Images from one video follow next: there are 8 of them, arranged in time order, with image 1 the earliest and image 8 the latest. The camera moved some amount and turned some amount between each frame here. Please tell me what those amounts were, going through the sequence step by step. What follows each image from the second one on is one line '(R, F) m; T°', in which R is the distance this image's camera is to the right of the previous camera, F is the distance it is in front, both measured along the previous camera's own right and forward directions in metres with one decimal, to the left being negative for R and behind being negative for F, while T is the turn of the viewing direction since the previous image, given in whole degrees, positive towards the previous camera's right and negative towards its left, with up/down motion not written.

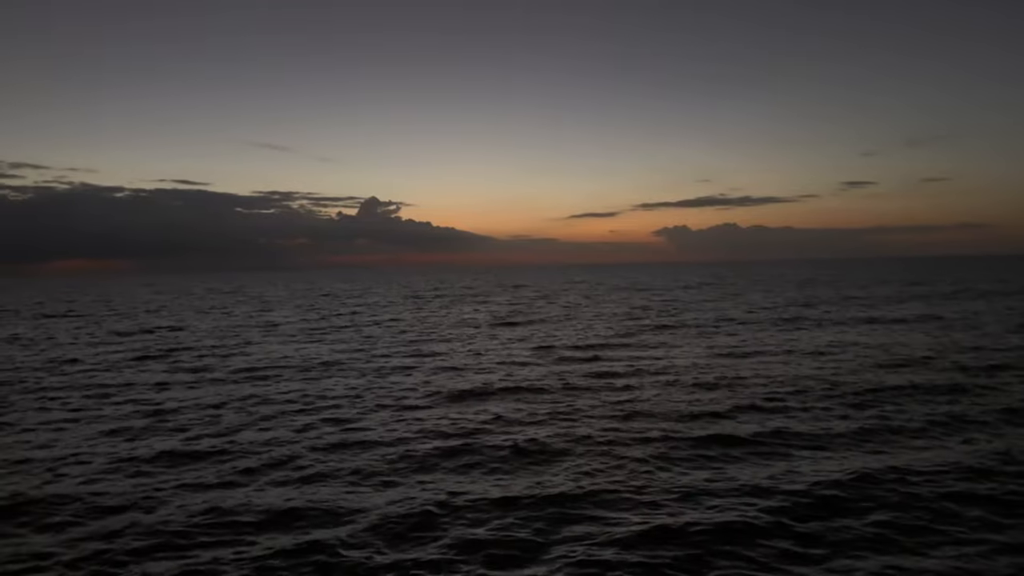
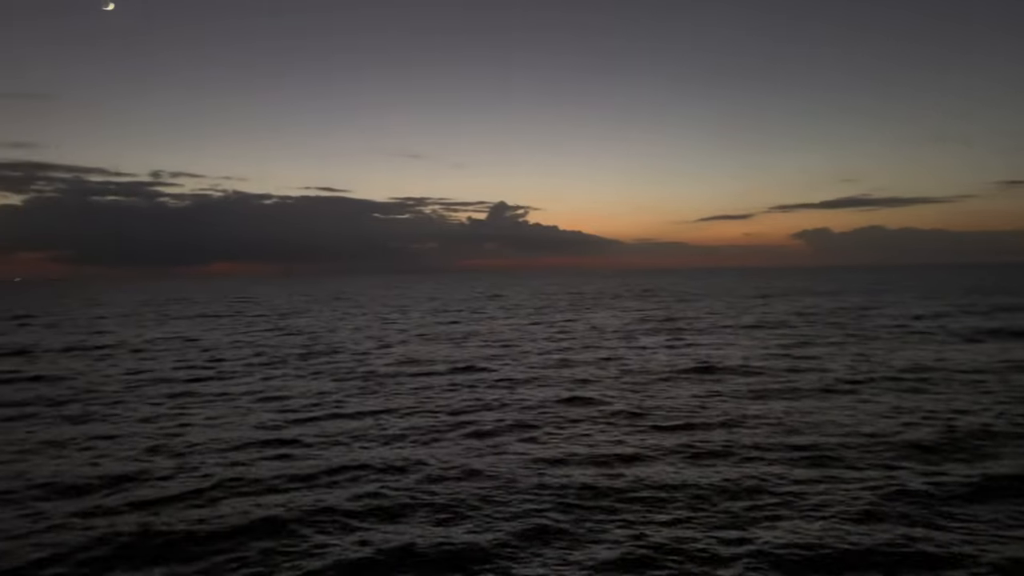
(-0.2, +0.5) m; -9°
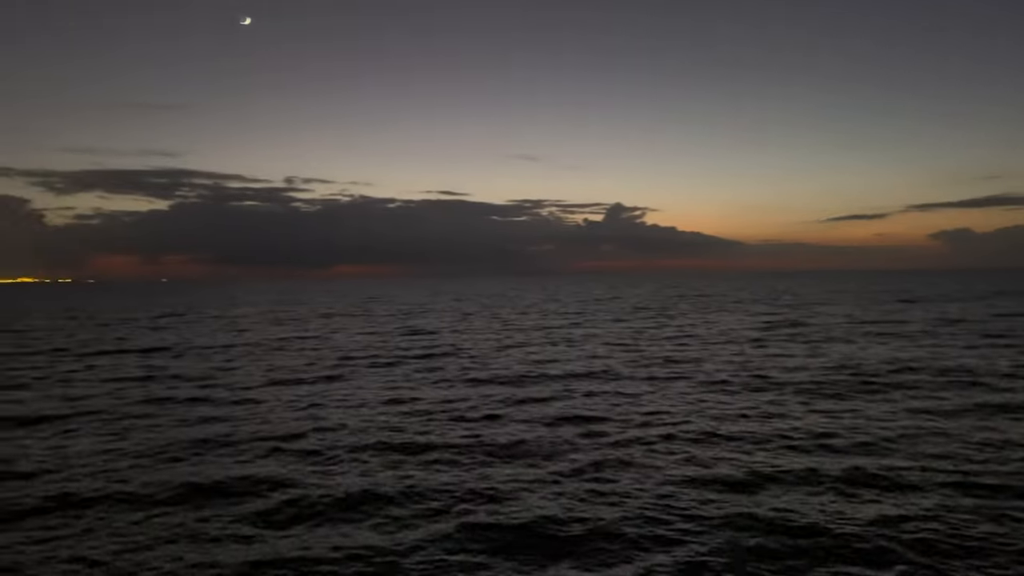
(-0.2, +0.2) m; -8°
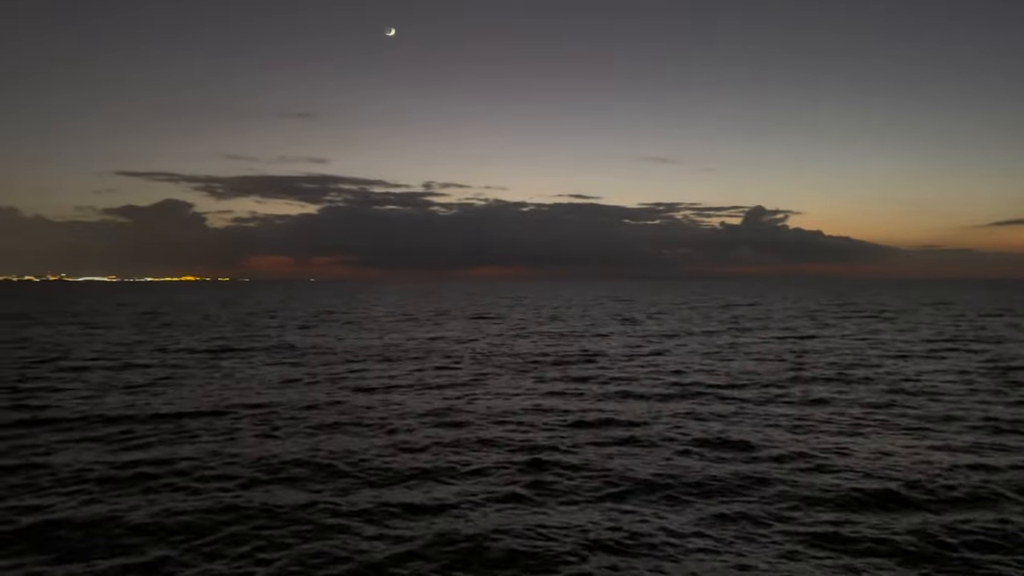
(+0.1, -0.2) m; -9°
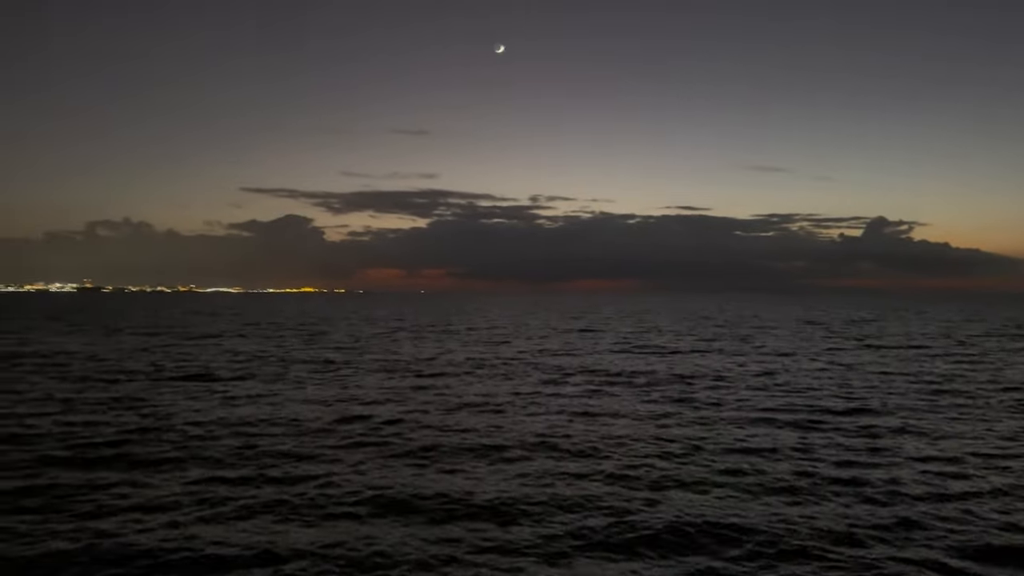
(-0.1, +0.2) m; -8°
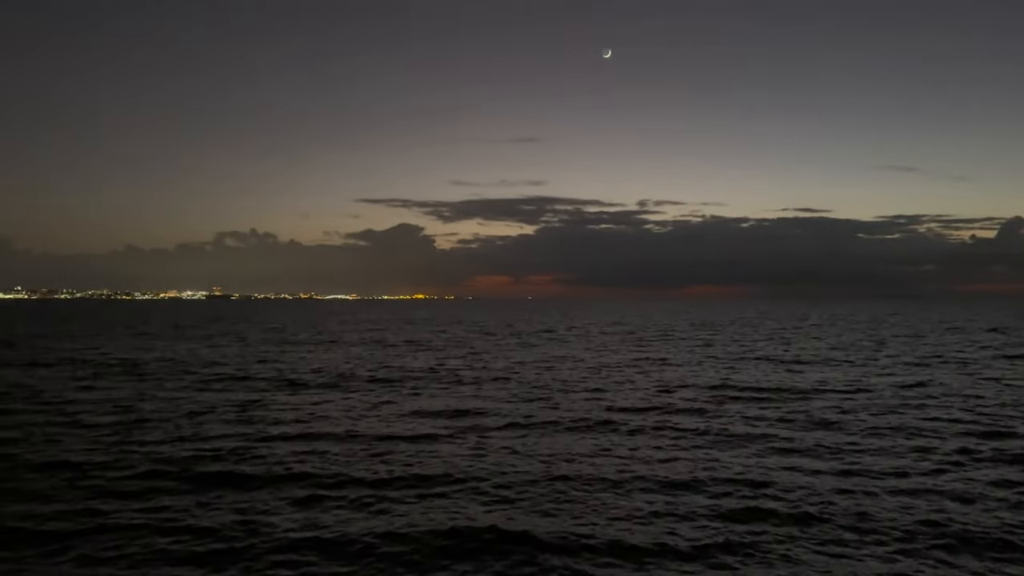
(+0.1, 0.0) m; -8°
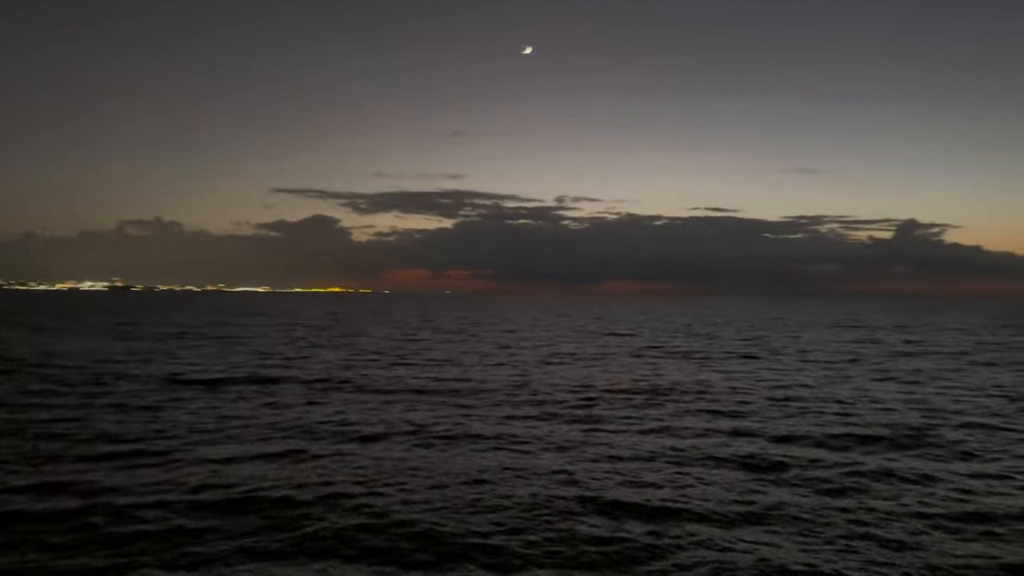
(-0.1, +0.6) m; +6°
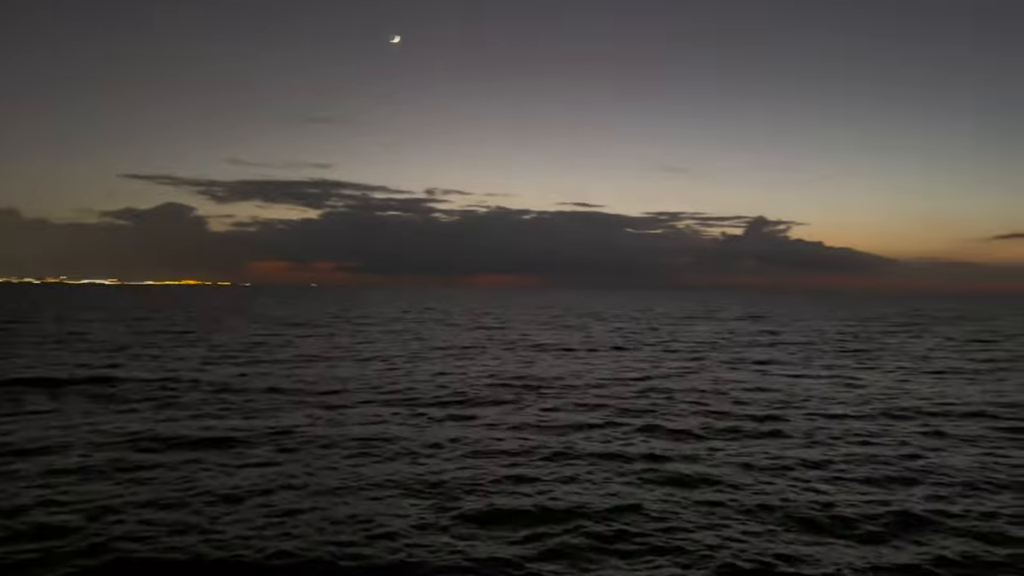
(-0.1, +0.8) m; +9°
